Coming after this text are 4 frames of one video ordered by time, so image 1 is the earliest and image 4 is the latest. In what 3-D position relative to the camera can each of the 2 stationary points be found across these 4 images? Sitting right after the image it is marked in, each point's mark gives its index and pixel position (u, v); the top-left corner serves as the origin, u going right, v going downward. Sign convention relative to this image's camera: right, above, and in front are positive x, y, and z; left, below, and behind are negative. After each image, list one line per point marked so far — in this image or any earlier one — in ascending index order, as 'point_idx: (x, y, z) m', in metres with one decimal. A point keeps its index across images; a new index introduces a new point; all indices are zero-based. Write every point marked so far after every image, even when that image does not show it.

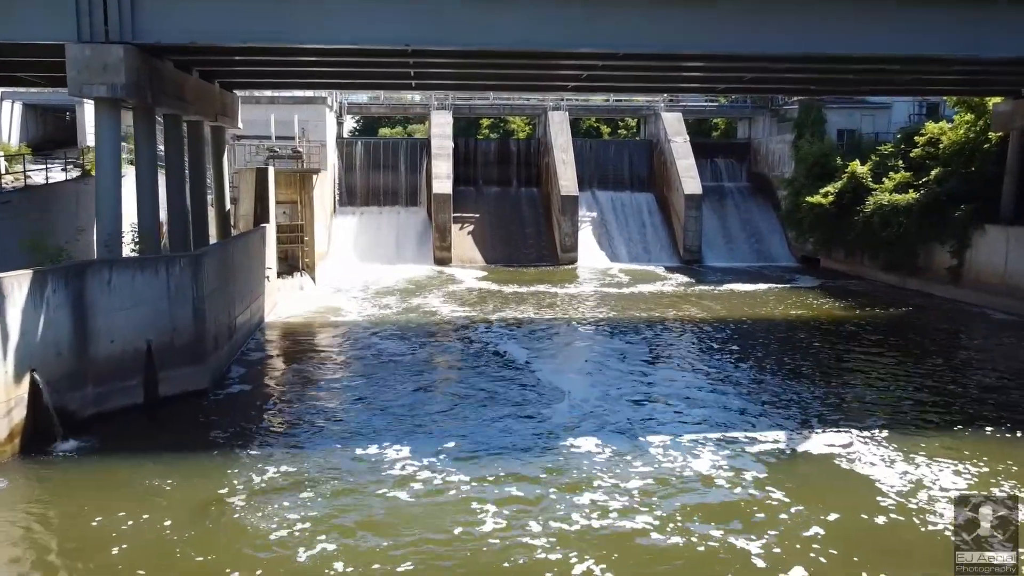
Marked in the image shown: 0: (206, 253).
0: (-3.0, +0.3, +13.4) m
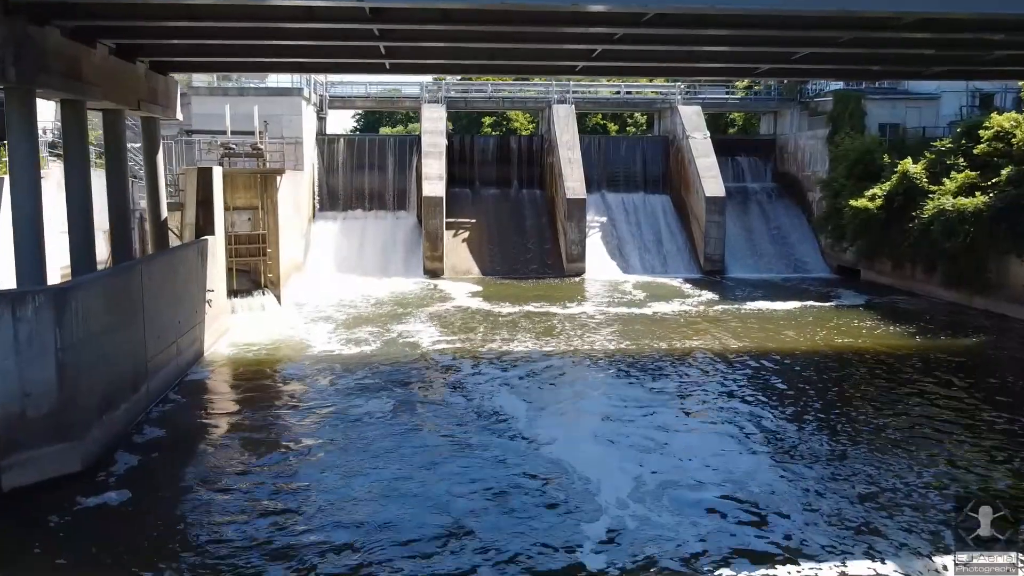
0: (-3.1, 0.0, +9.8) m
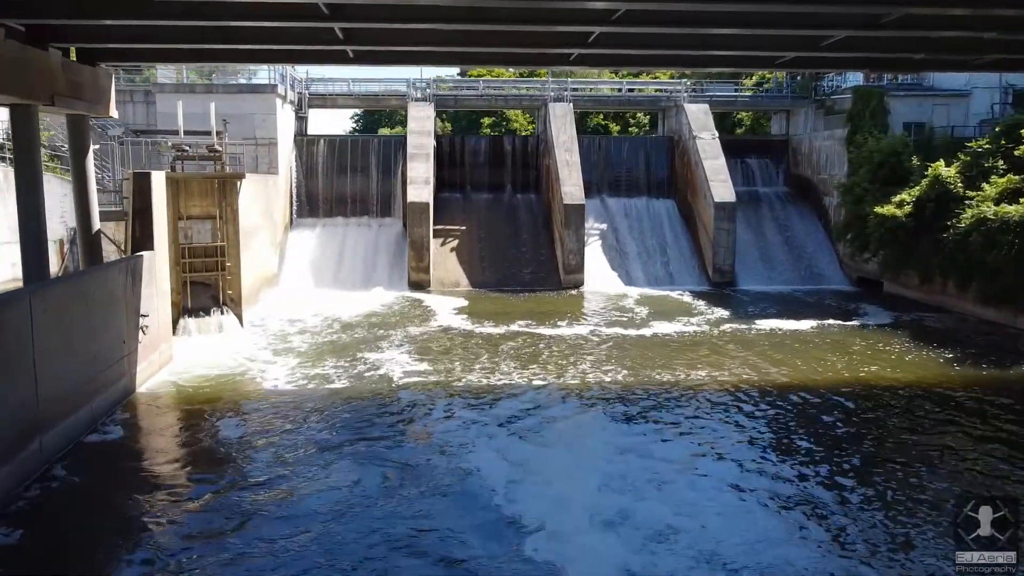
0: (-3.3, -0.2, +7.5) m
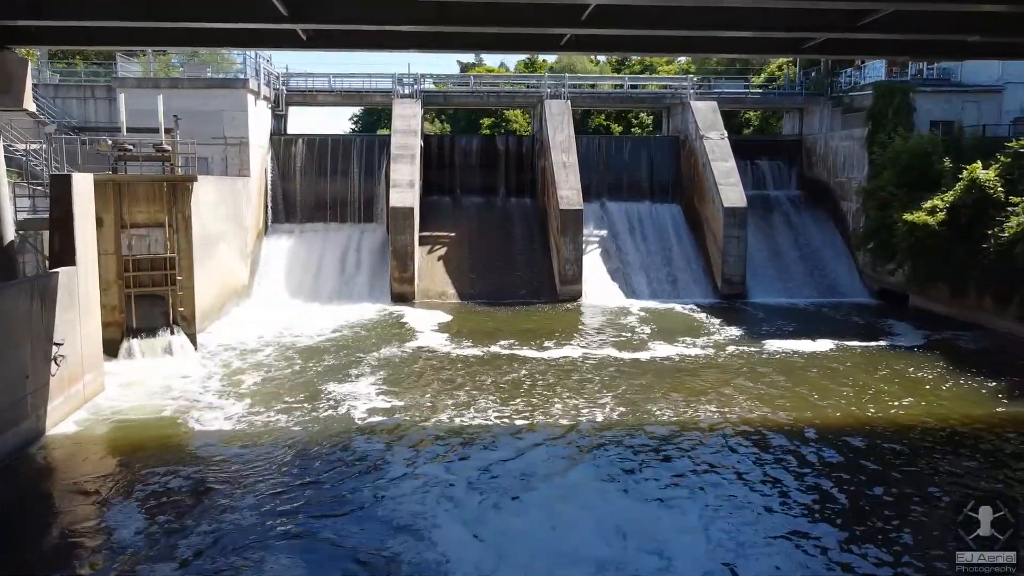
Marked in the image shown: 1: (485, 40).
0: (-3.5, -0.4, +5.4) m
1: (-0.2, +2.3, +12.7) m
